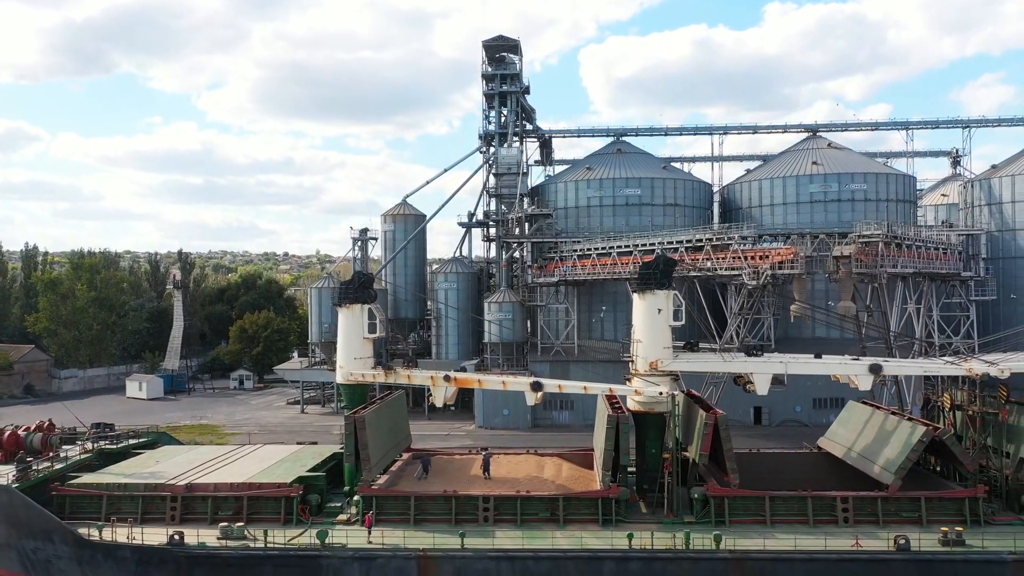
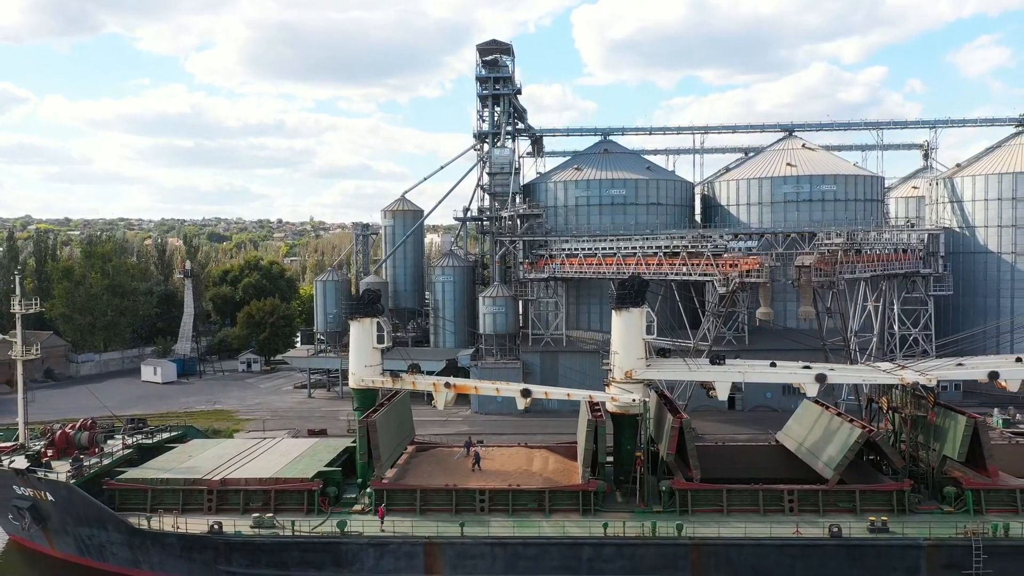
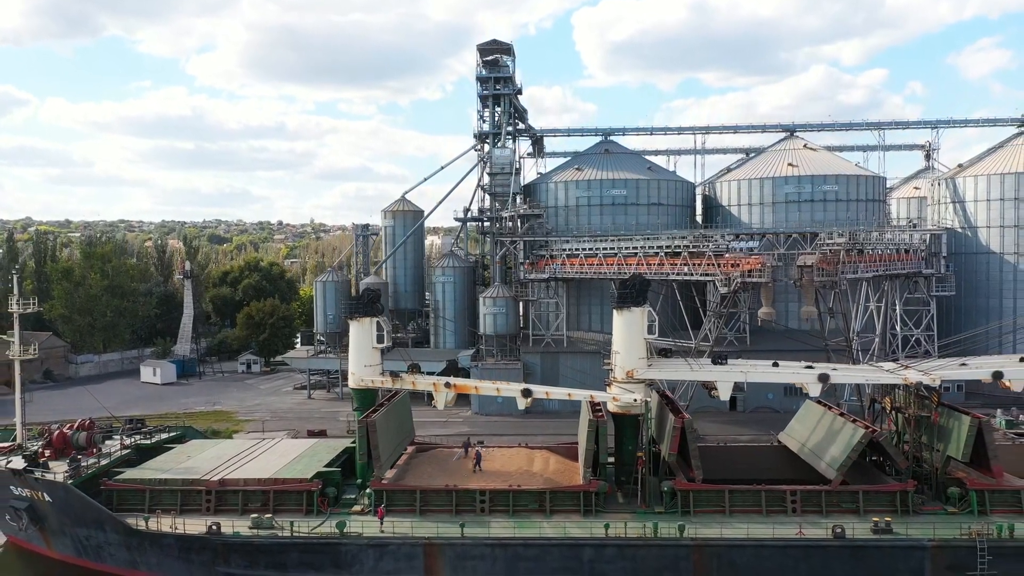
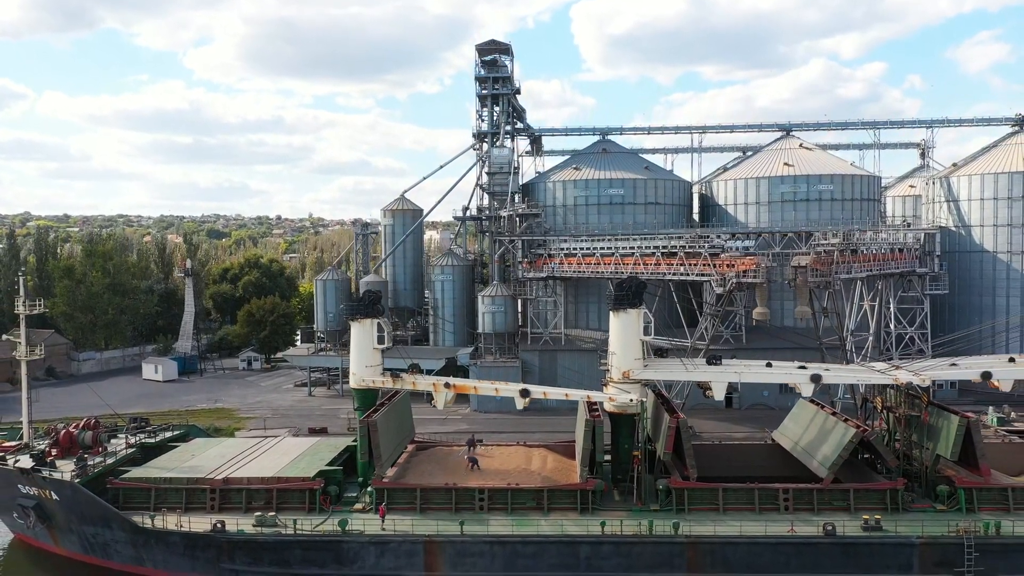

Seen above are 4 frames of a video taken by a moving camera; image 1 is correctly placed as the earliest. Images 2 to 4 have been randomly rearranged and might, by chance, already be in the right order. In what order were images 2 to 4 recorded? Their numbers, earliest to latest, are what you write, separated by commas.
3, 2, 4
